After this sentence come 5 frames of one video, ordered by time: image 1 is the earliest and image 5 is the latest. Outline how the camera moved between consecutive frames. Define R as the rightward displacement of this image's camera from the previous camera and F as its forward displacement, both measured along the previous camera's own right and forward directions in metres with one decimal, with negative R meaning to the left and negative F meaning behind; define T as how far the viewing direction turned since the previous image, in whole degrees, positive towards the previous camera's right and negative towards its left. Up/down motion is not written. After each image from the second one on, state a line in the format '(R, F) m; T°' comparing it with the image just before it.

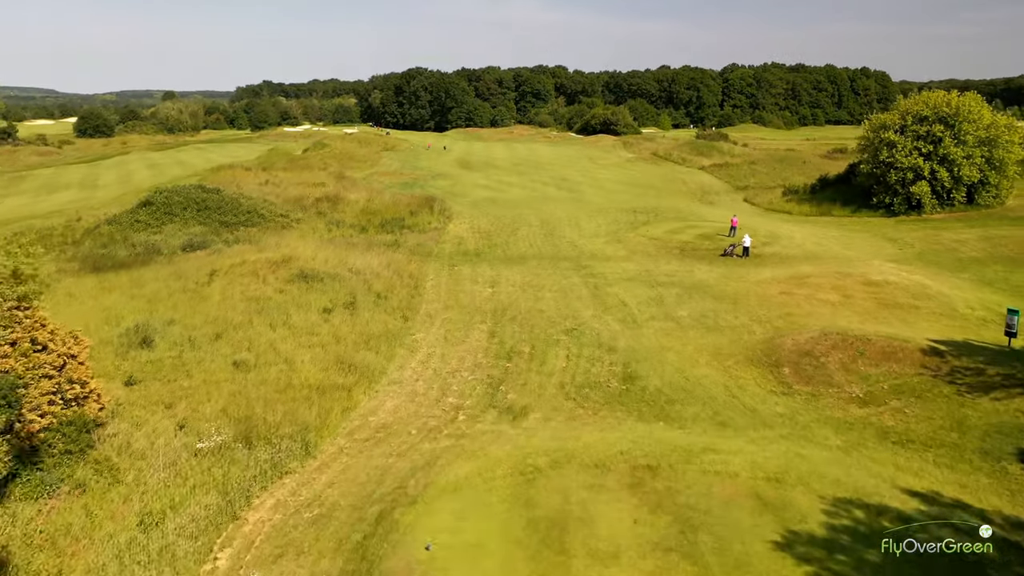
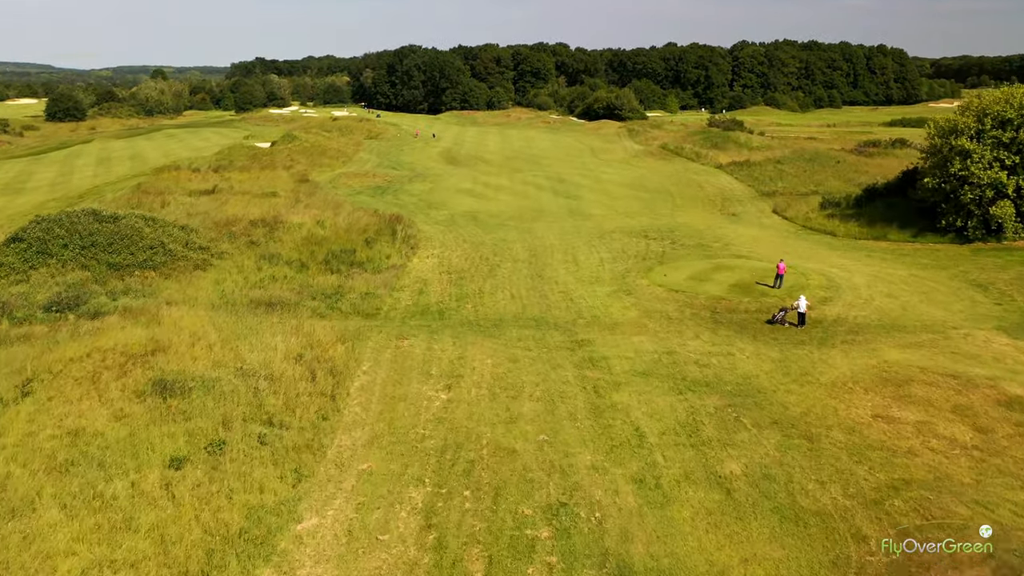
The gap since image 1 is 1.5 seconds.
(+0.7, +7.0) m; 0°
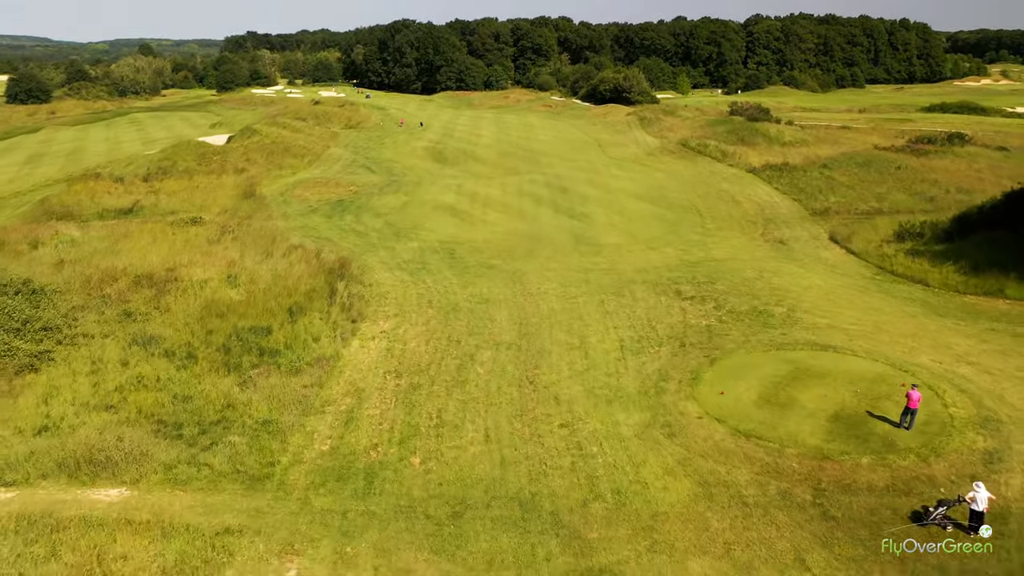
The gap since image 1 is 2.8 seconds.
(+0.5, +8.2) m; 0°
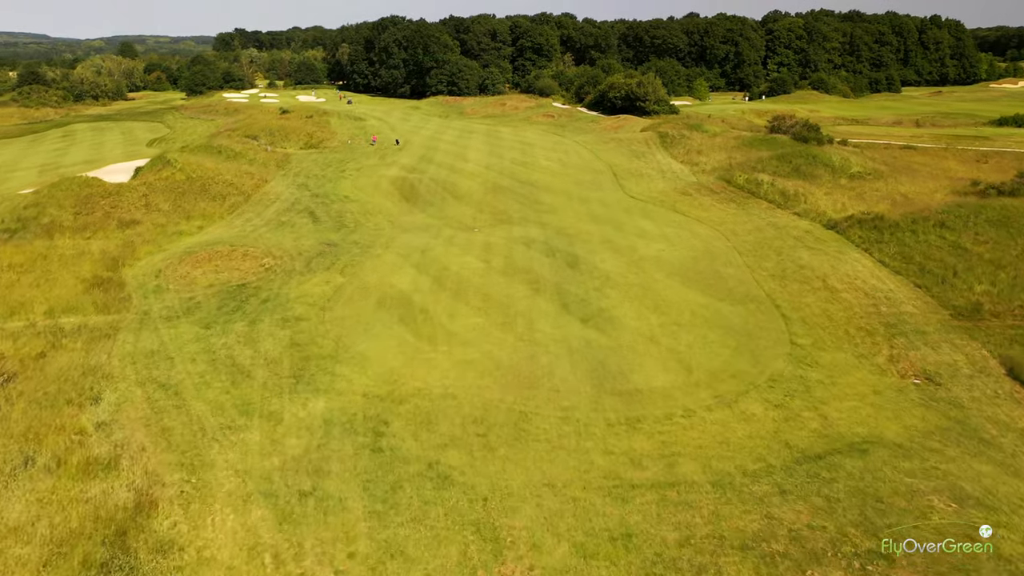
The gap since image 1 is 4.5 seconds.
(+0.5, +12.2) m; 0°
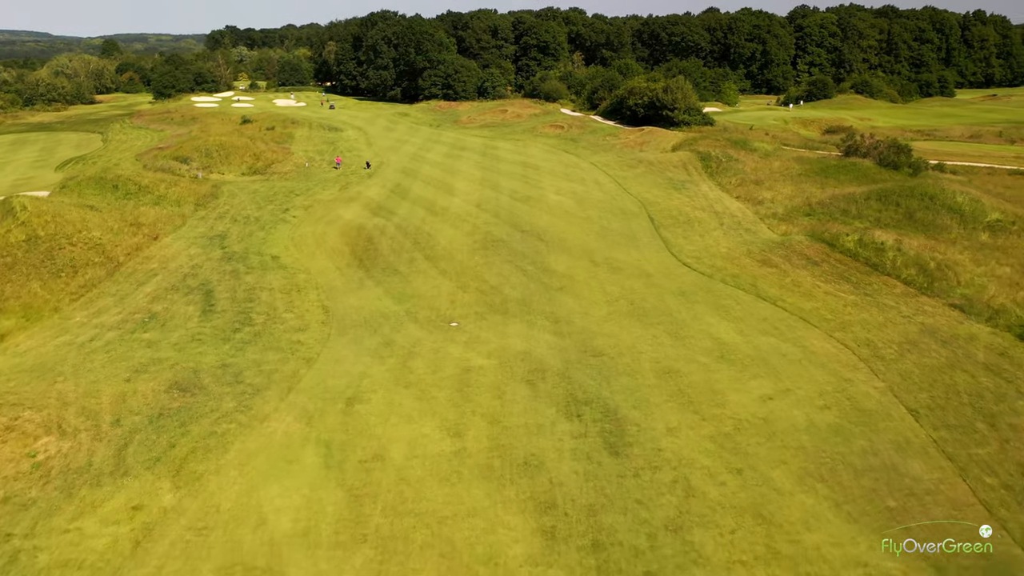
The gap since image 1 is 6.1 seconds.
(+0.2, +12.8) m; 0°
